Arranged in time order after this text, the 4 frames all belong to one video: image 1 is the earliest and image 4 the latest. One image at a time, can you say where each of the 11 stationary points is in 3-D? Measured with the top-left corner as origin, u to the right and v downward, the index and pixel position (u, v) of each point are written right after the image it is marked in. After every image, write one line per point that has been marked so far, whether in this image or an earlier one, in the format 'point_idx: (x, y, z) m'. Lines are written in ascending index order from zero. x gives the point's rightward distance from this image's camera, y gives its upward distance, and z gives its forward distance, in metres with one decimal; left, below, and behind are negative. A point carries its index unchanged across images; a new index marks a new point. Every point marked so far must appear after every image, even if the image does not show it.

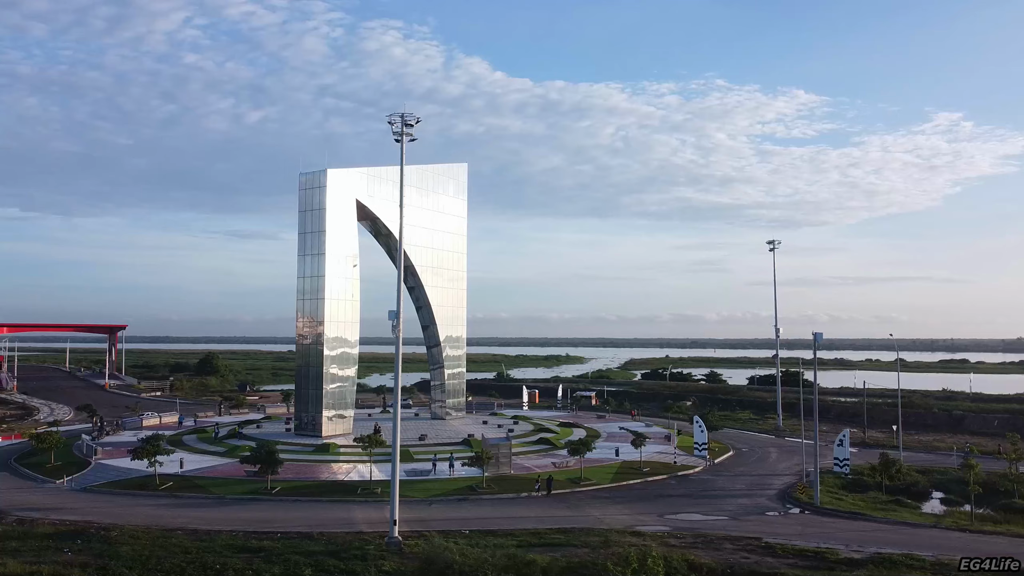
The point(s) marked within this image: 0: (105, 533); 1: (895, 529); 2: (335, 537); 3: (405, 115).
0: (-11.2, -6.7, +18.9) m
1: (+10.9, -6.9, +19.7) m
2: (-4.8, -6.7, +18.6) m
3: (-2.7, +4.5, +18.0) m
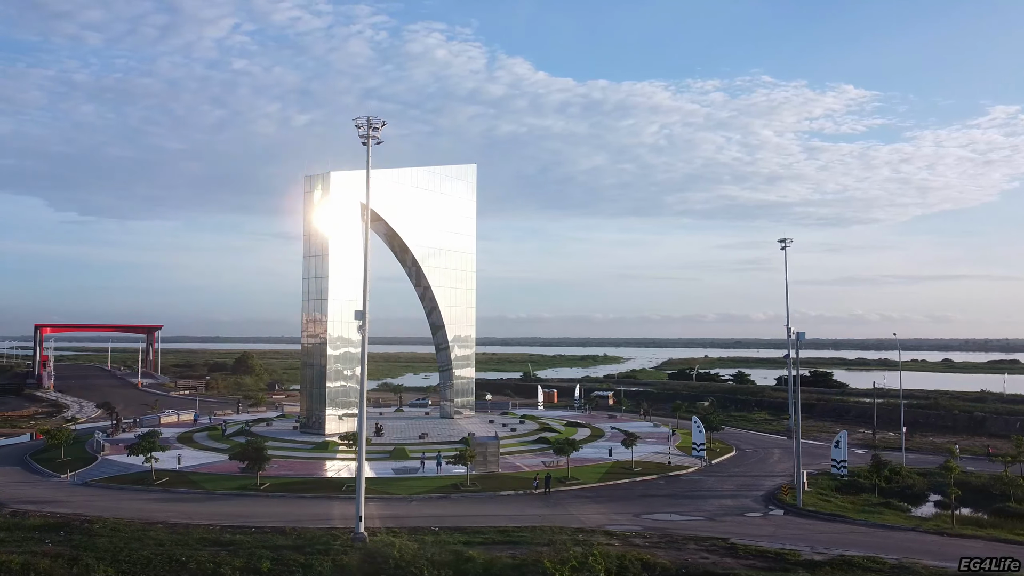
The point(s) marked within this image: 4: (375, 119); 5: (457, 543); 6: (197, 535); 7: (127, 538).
0: (-12.0, -6.7, +19.6) m
1: (+10.0, -6.8, +19.4) m
2: (-5.7, -6.7, +19.0) m
3: (-3.7, +4.5, +18.3) m
4: (-3.7, +4.6, +18.7) m
5: (-1.2, -5.8, +15.7) m
6: (-8.6, -6.7, +19.0) m
7: (-10.3, -6.7, +18.6) m
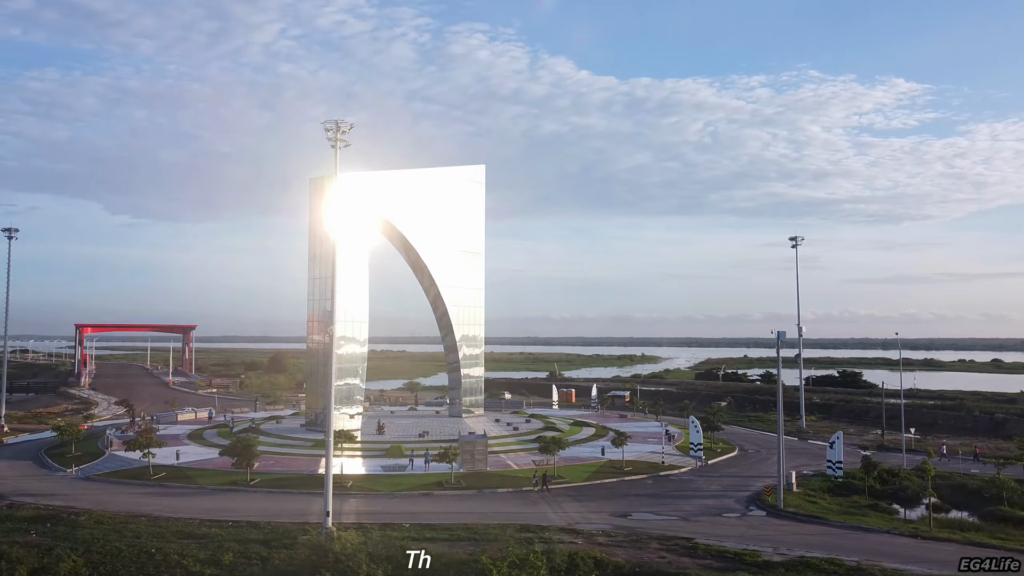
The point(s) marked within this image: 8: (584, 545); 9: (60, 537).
0: (-12.9, -6.8, +20.4) m
1: (+9.1, -6.8, +19.1) m
2: (-6.6, -6.7, +19.5) m
3: (-4.7, +4.5, +18.7) m
4: (-4.7, +4.6, +19.1) m
5: (-2.3, -5.8, +15.9) m
6: (-9.5, -6.8, +19.6) m
7: (-11.3, -6.7, +19.3) m
8: (+1.8, -6.5, +17.6) m
9: (-12.0, -6.6, +18.4) m
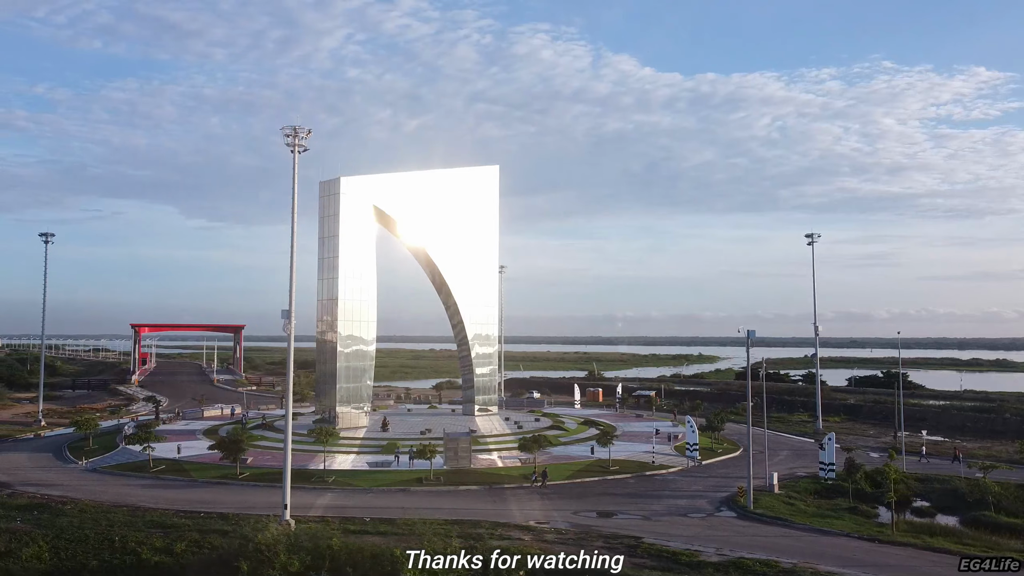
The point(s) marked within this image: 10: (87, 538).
0: (-14.1, -6.8, +21.6) m
1: (+7.8, -6.7, +18.8) m
2: (-7.8, -6.7, +20.2) m
3: (-6.1, +4.4, +19.3) m
4: (-6.0, +4.6, +19.7) m
5: (-3.8, -5.8, +16.4) m
6: (-10.8, -6.8, +20.5) m
7: (-12.5, -6.8, +20.4) m
8: (+0.4, -6.5, +17.8) m
9: (-13.3, -6.7, +19.6) m
10: (-11.0, -6.5, +18.0) m
